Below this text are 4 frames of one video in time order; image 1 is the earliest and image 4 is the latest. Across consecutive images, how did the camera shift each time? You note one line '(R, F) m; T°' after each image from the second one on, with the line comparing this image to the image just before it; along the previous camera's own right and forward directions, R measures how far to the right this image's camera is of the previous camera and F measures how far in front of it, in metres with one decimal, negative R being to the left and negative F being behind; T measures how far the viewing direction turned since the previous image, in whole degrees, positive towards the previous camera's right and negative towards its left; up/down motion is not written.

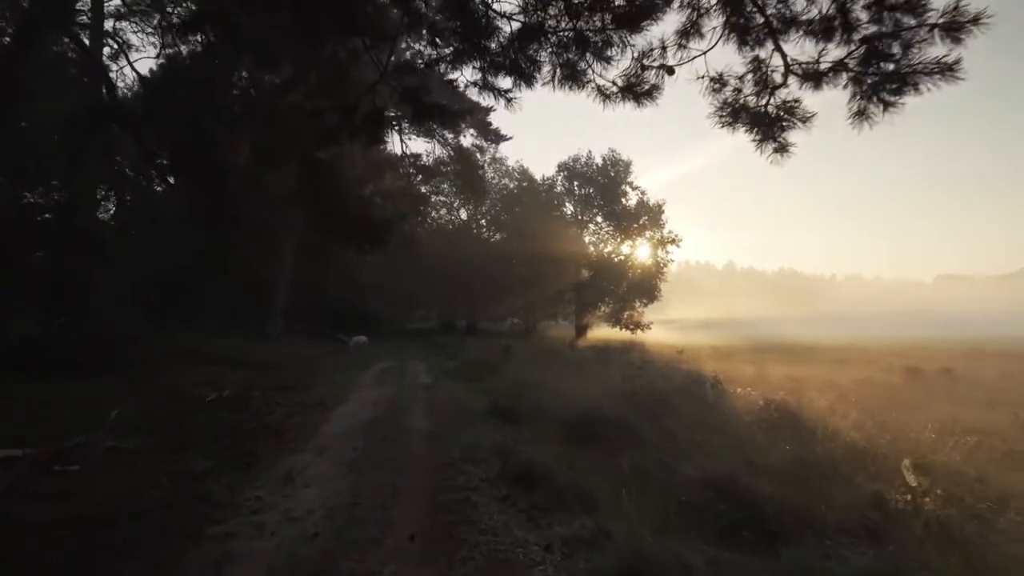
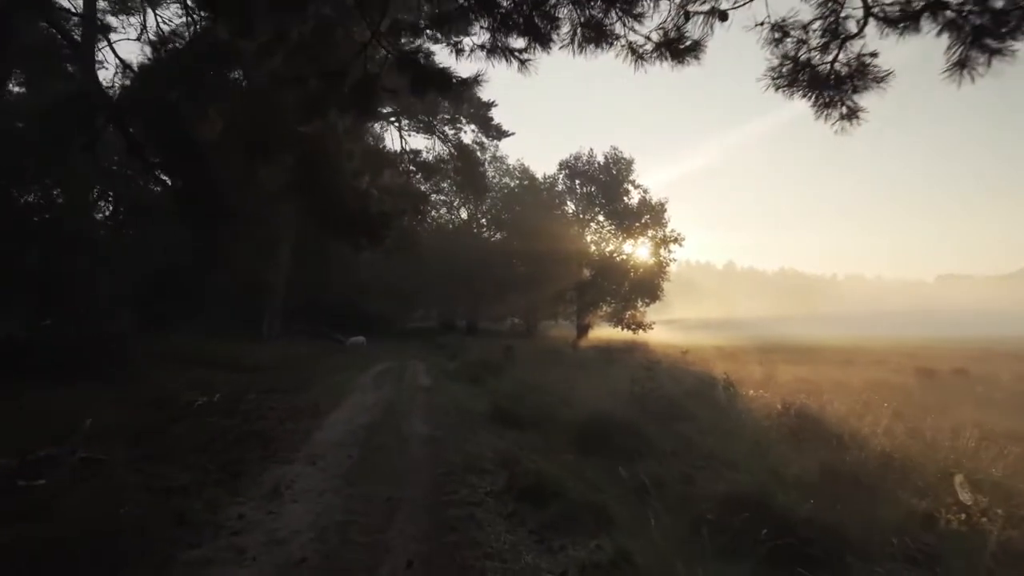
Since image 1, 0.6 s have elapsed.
(-0.1, +0.7) m; 0°
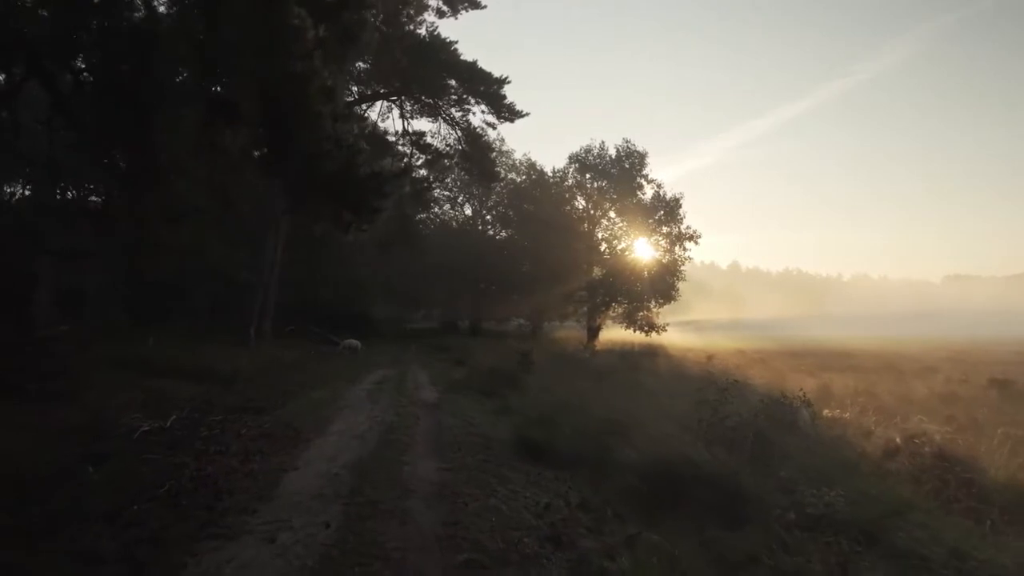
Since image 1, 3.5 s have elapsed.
(-0.5, +3.3) m; 0°
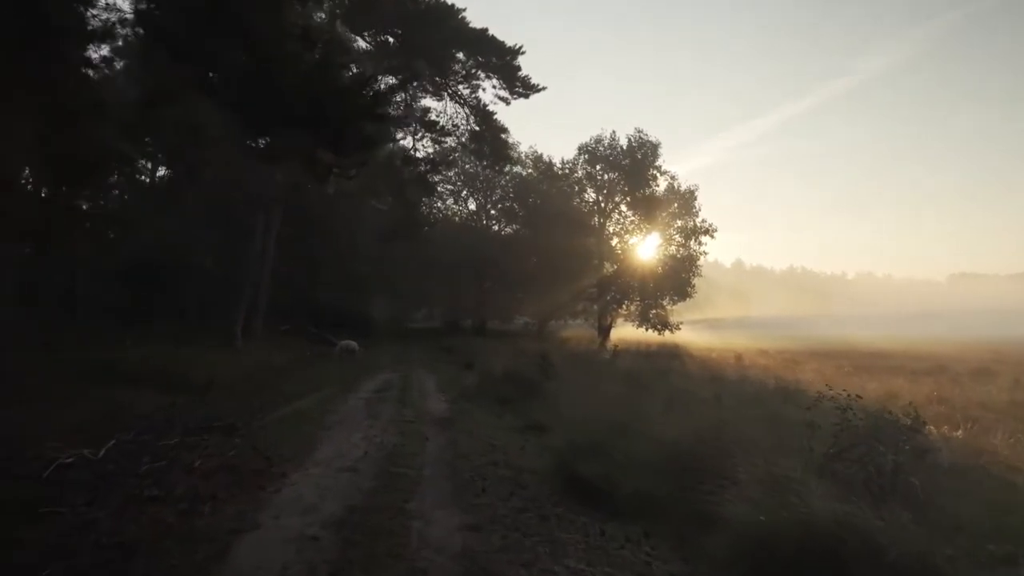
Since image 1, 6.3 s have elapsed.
(-0.5, +3.0) m; 0°
